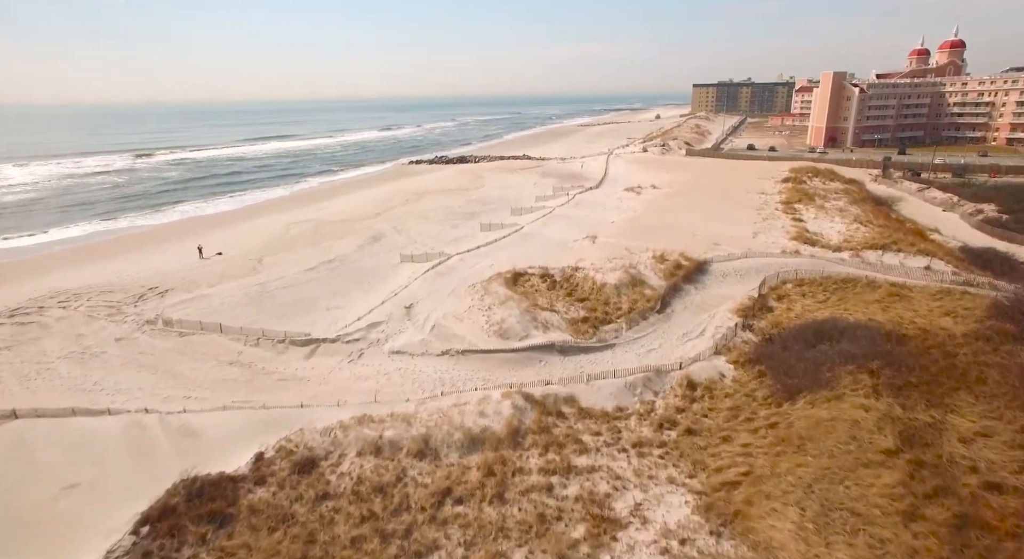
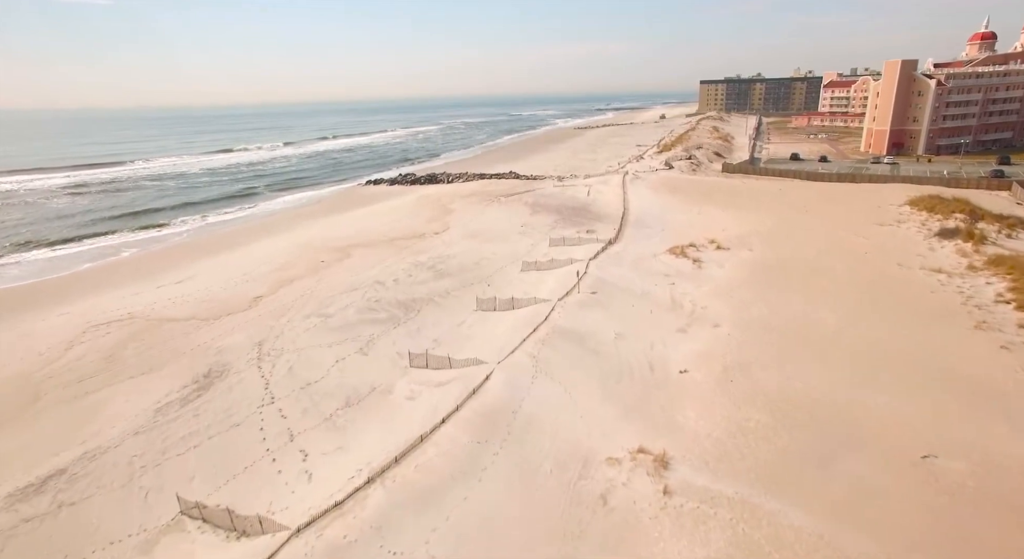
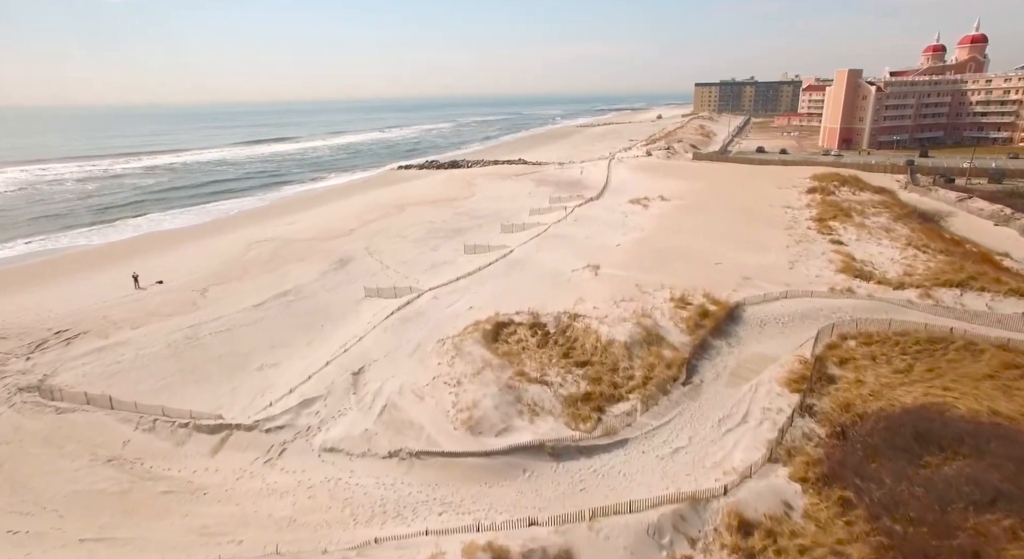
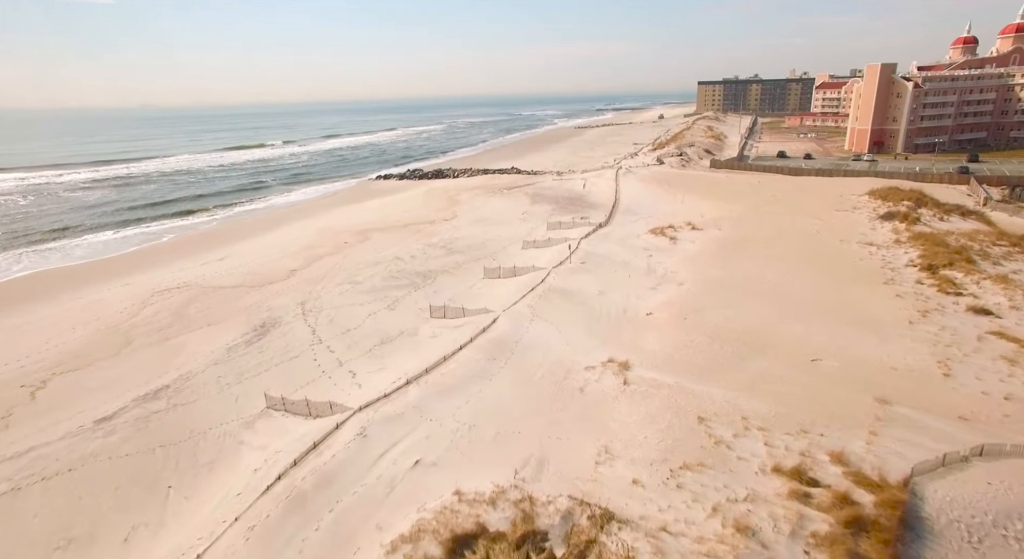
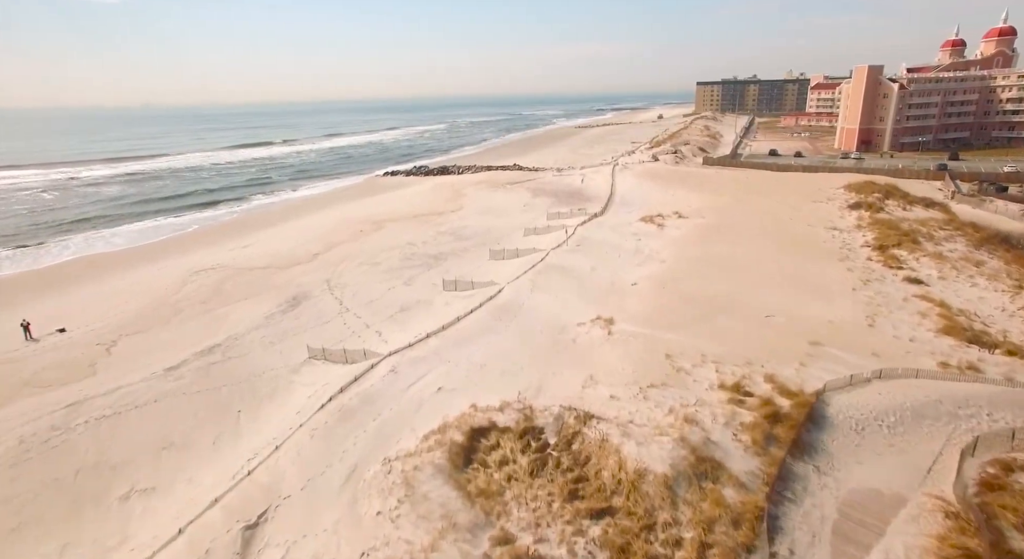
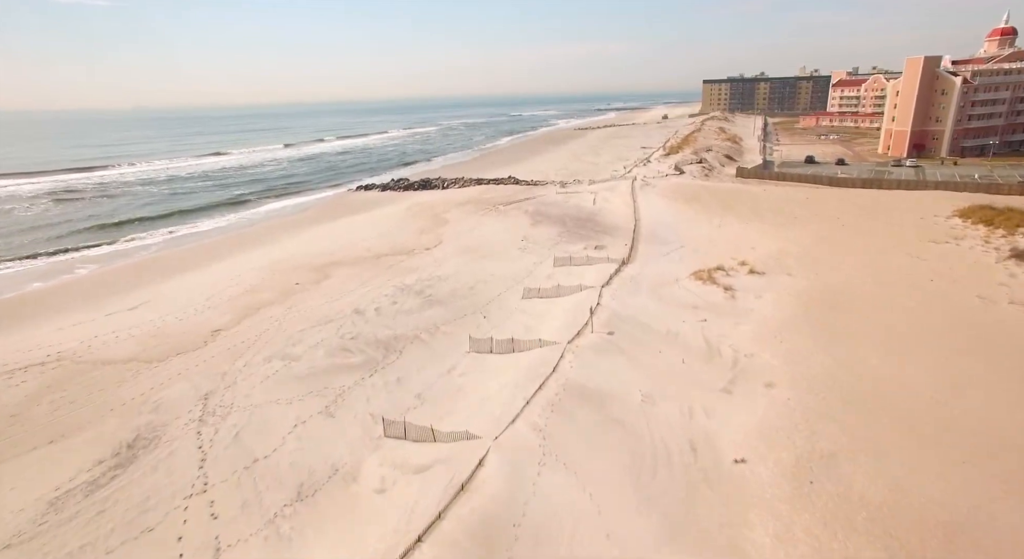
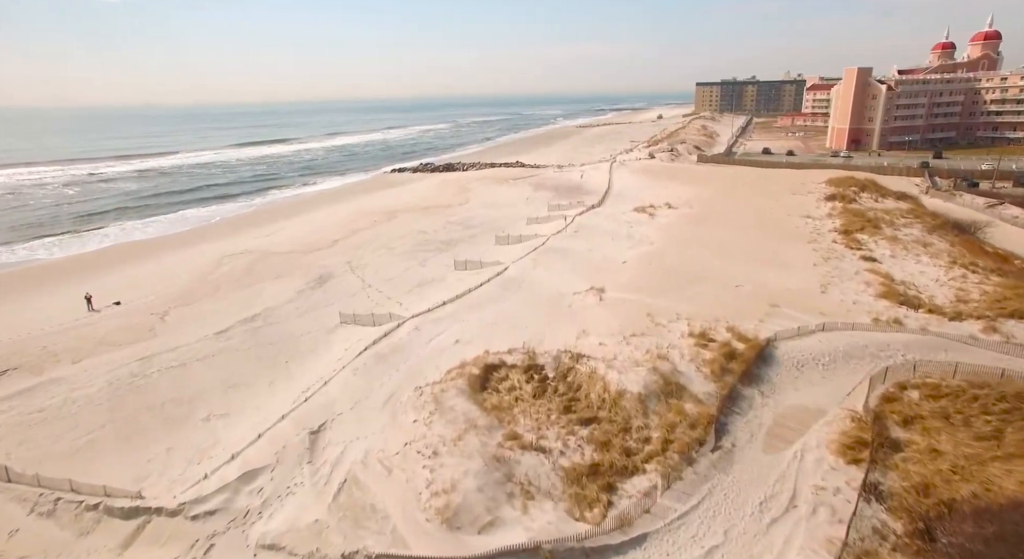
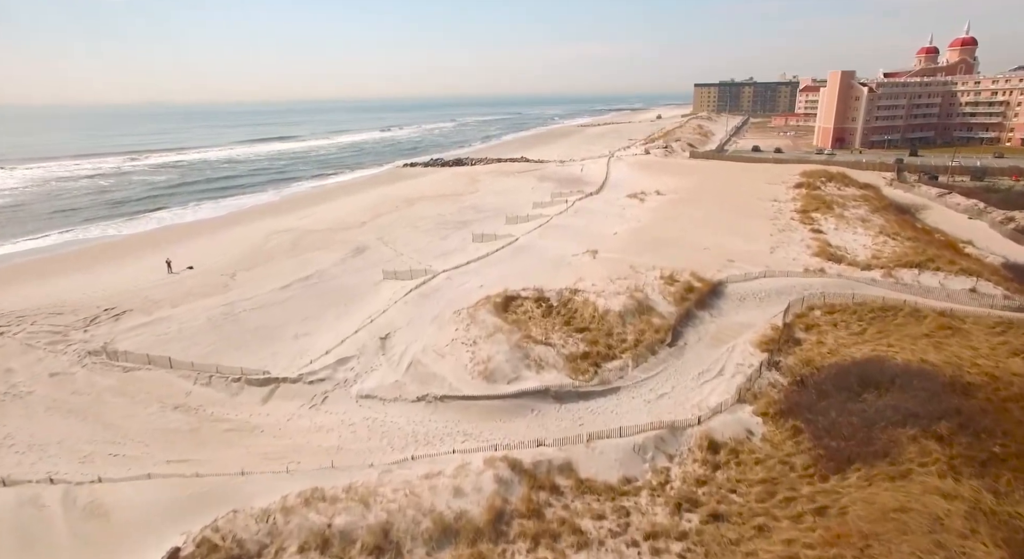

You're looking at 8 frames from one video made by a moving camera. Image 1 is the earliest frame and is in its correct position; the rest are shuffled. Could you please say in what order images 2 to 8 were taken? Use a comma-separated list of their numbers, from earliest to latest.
8, 3, 7, 5, 4, 2, 6
